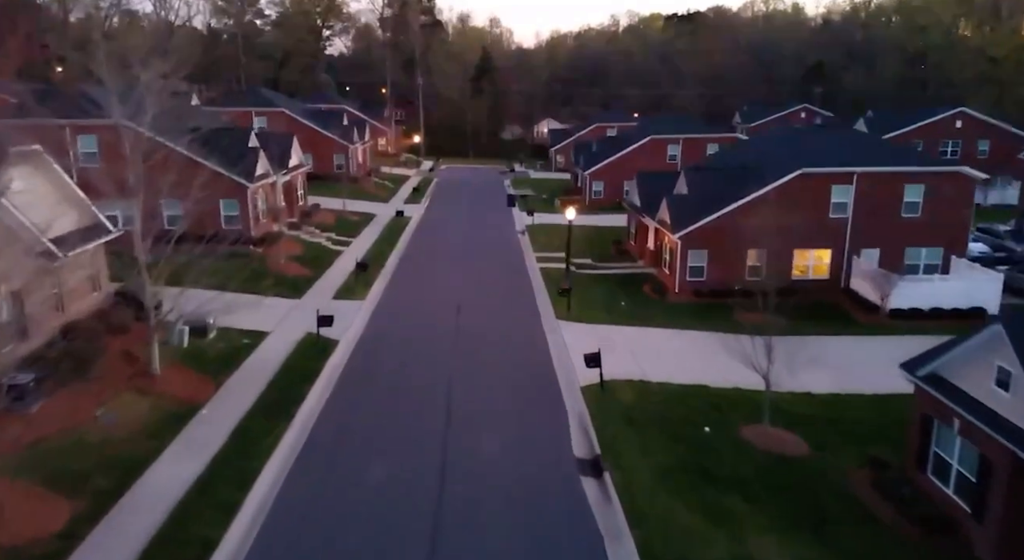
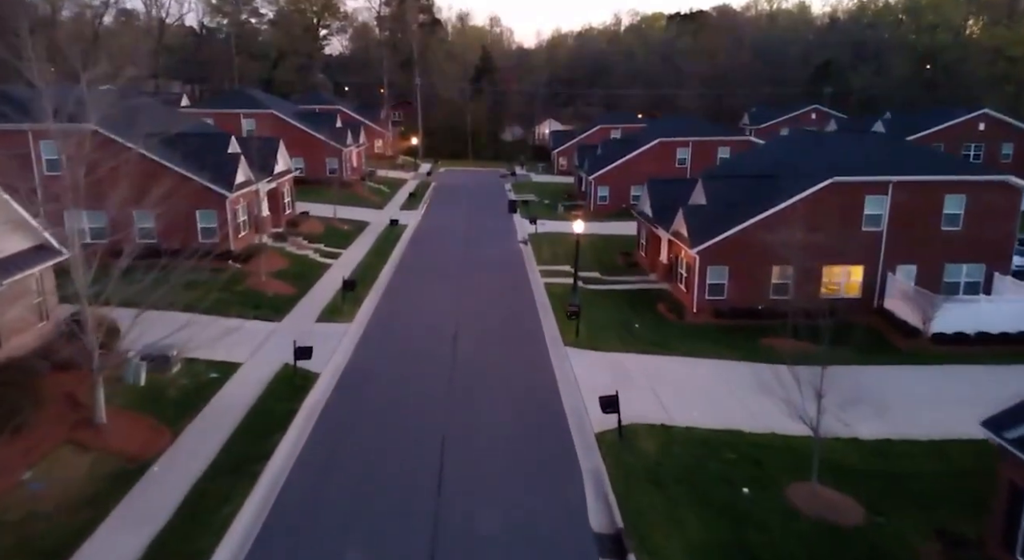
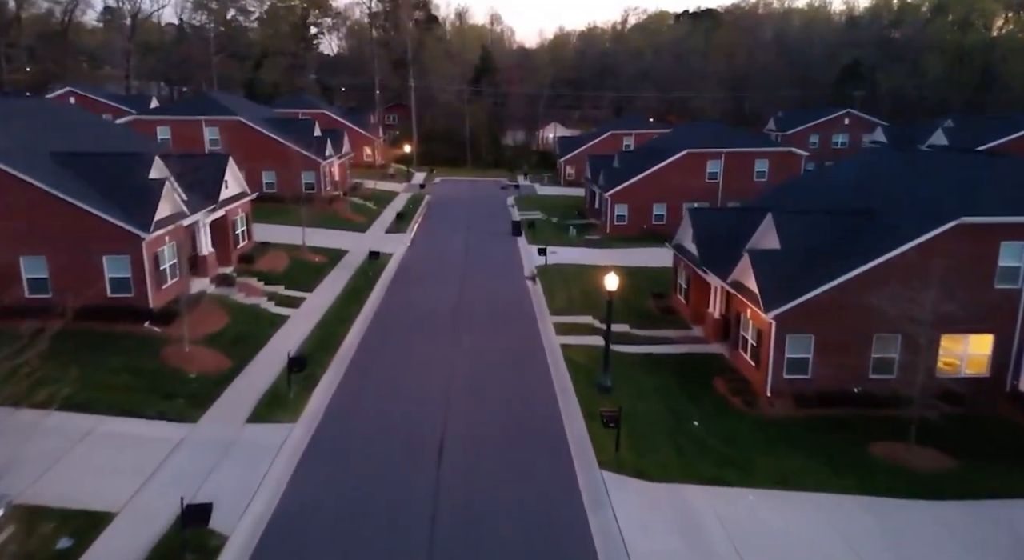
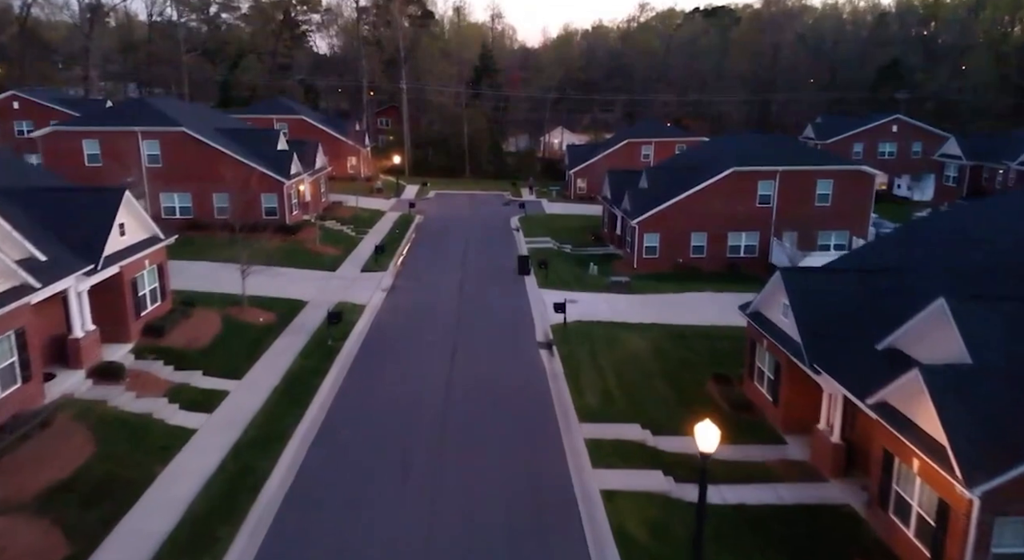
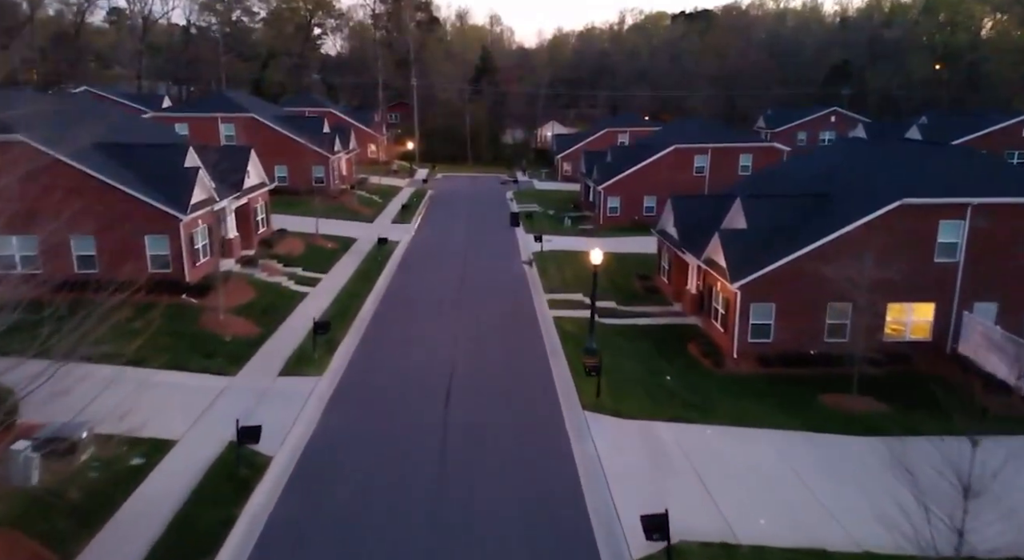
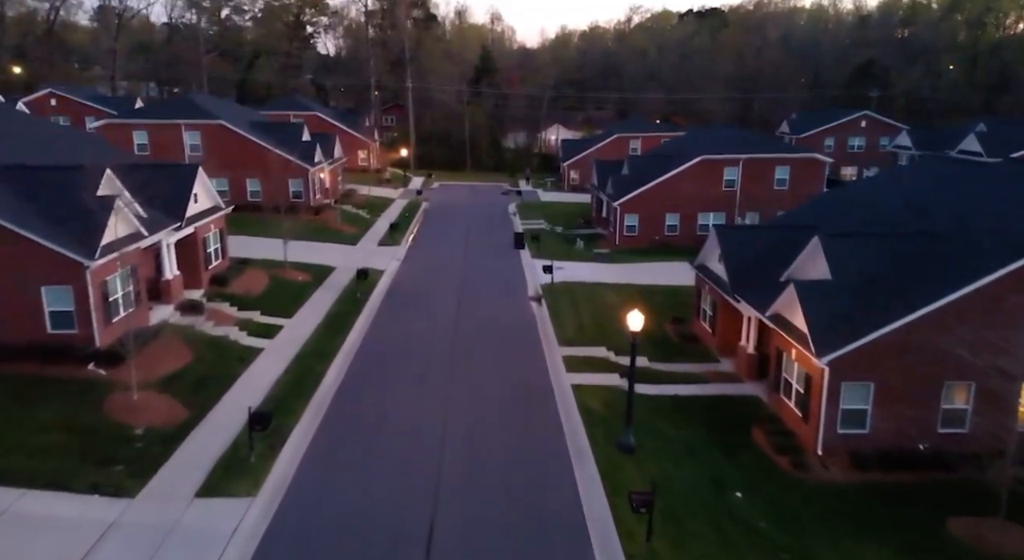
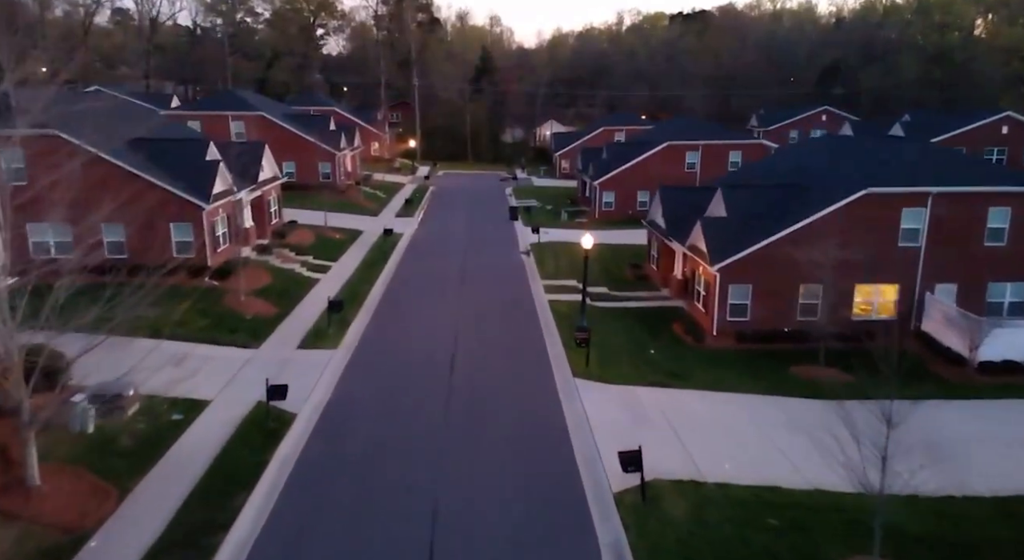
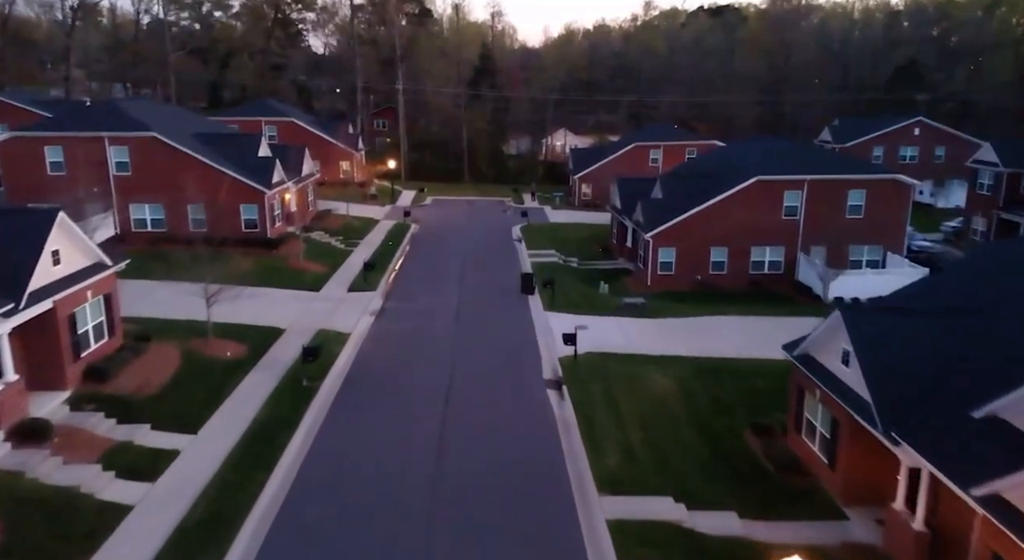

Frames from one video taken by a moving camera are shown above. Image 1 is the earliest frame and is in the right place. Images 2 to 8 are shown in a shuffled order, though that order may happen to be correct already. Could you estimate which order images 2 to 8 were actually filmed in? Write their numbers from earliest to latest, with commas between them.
2, 7, 5, 3, 6, 4, 8
